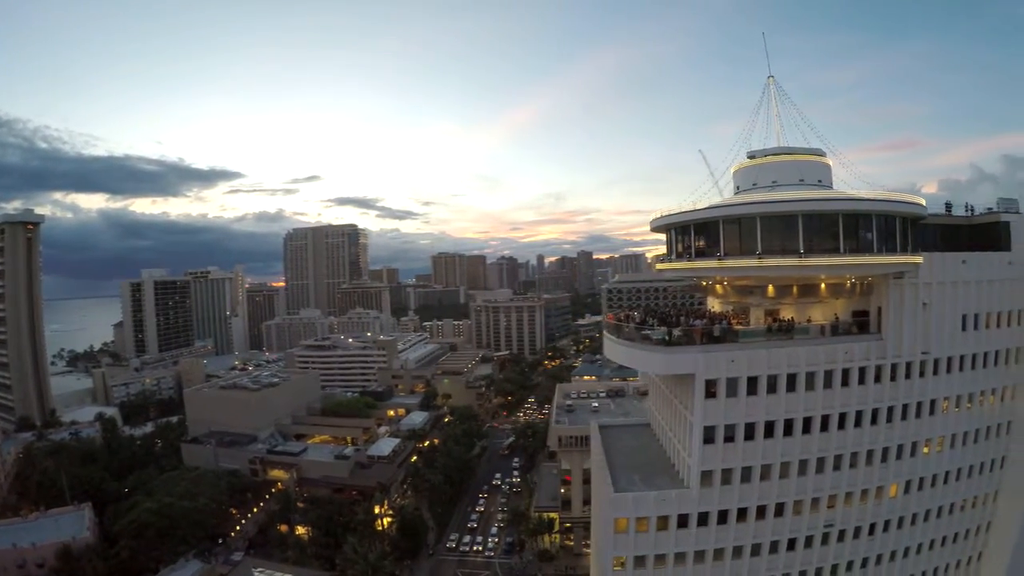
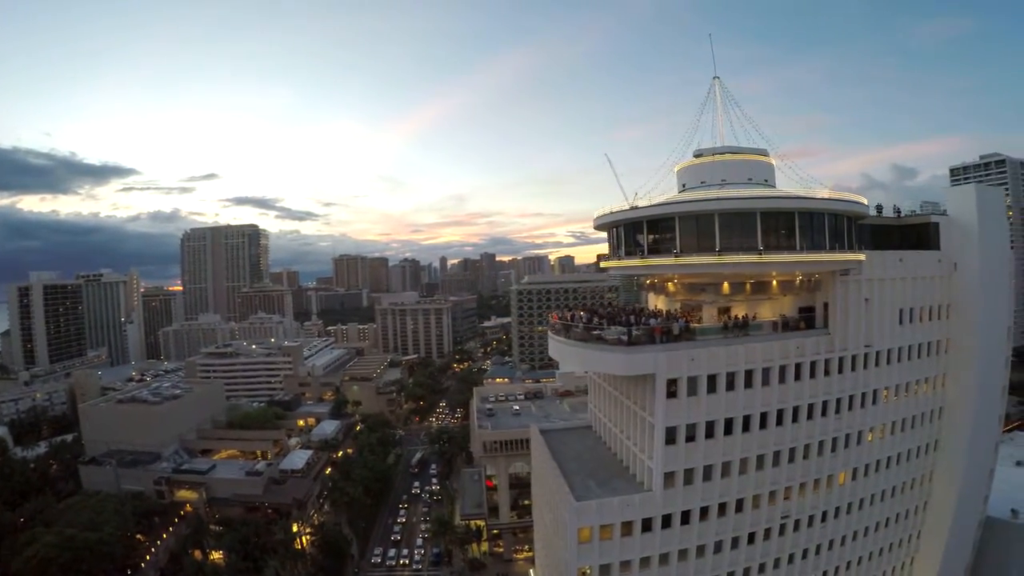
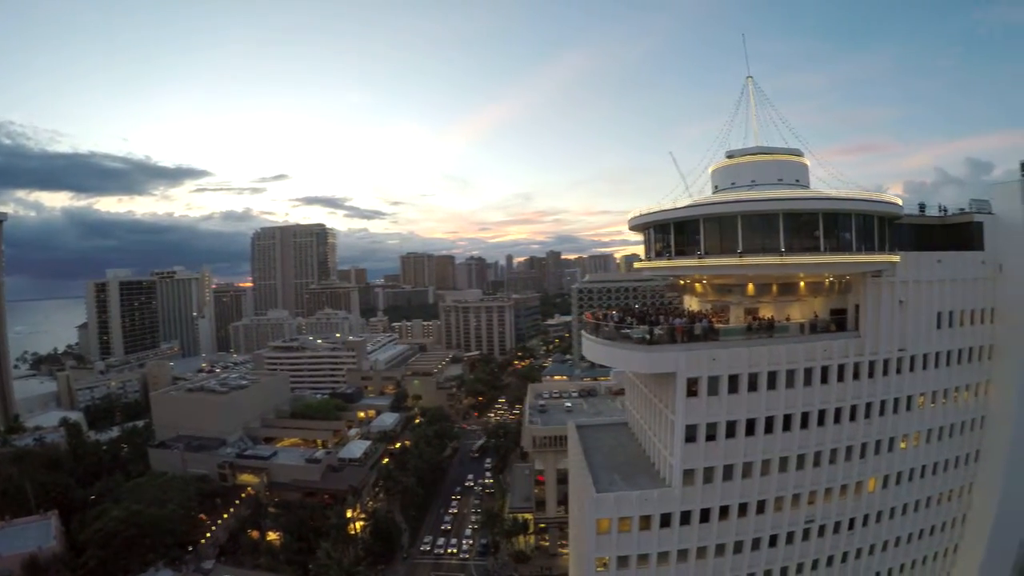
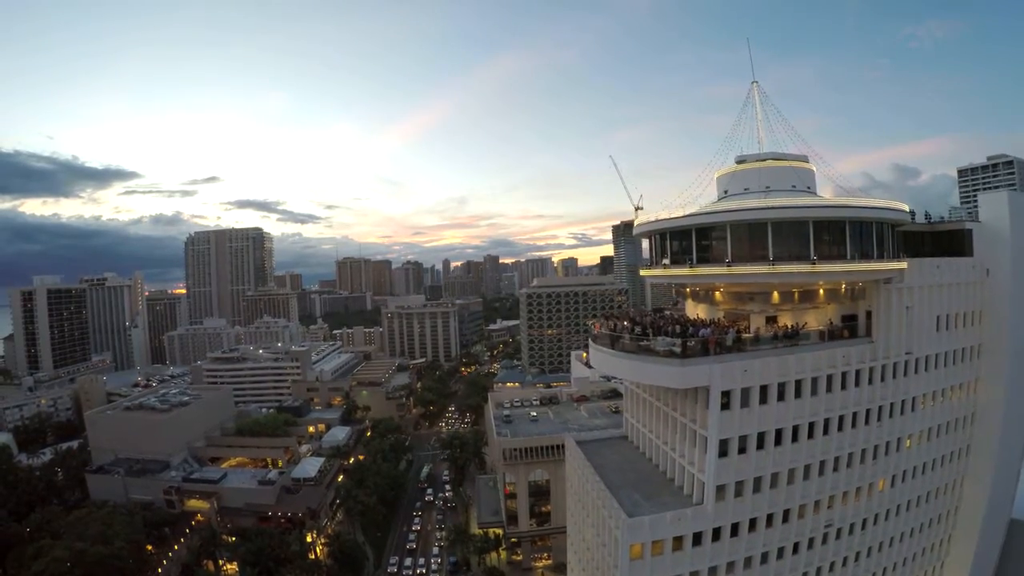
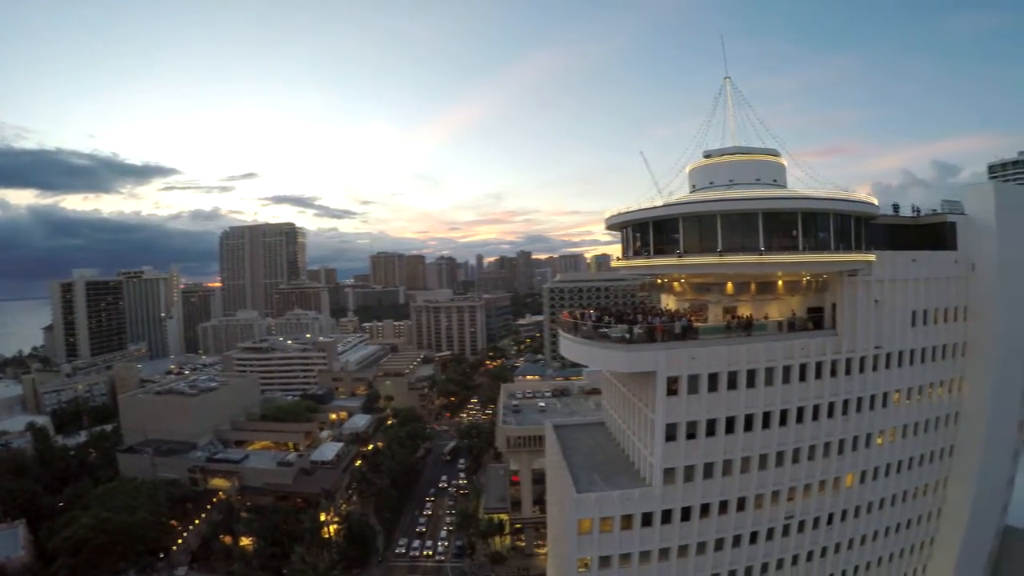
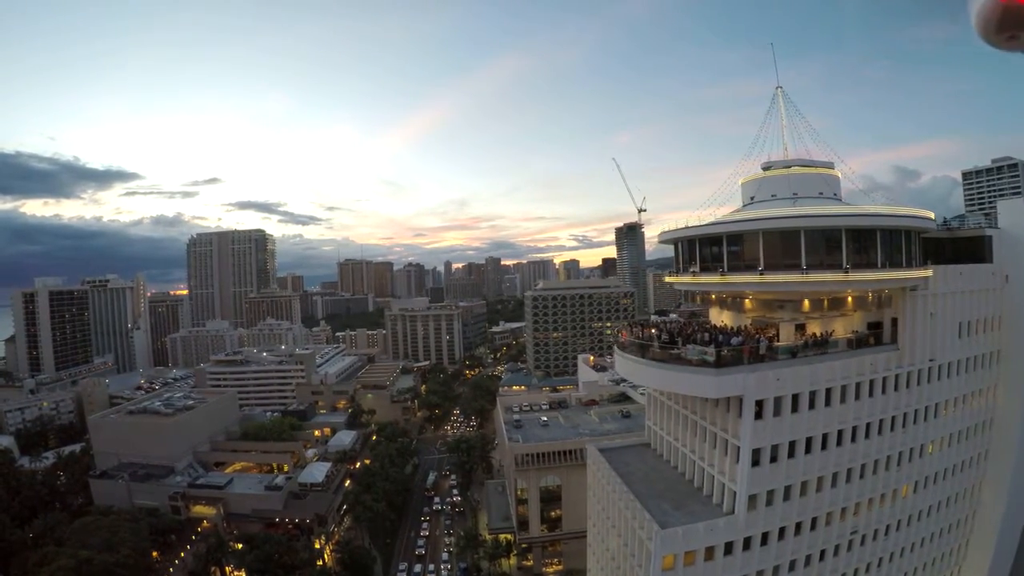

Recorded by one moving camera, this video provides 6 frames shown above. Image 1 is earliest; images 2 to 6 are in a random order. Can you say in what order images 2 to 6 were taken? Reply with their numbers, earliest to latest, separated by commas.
3, 5, 2, 4, 6
